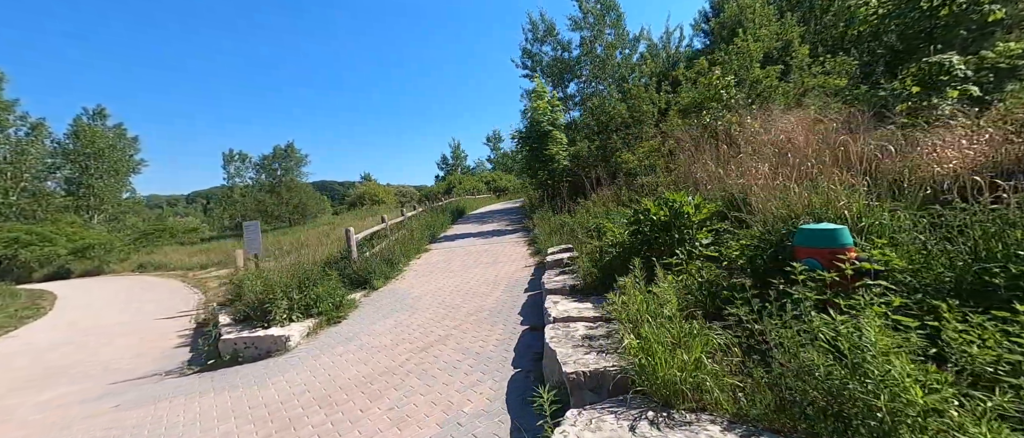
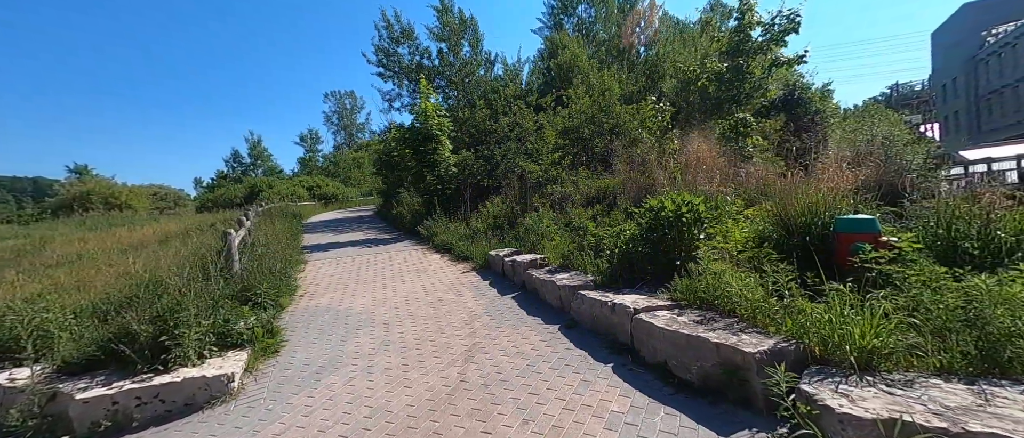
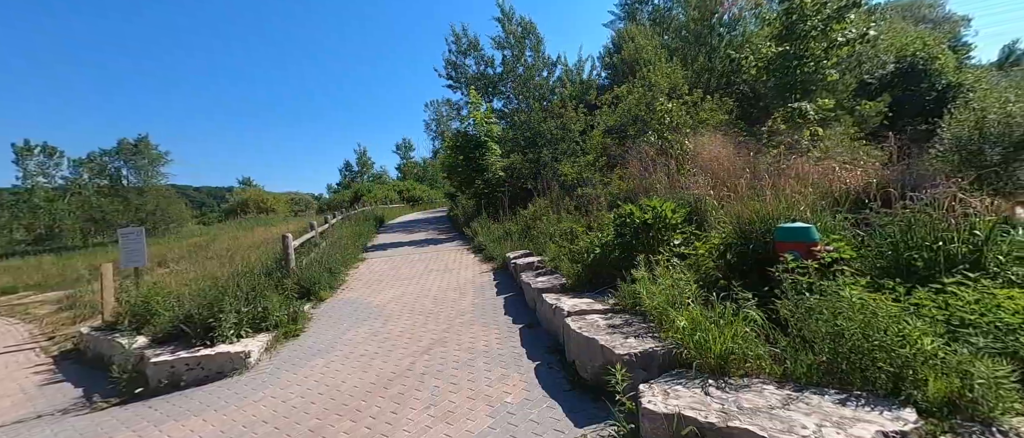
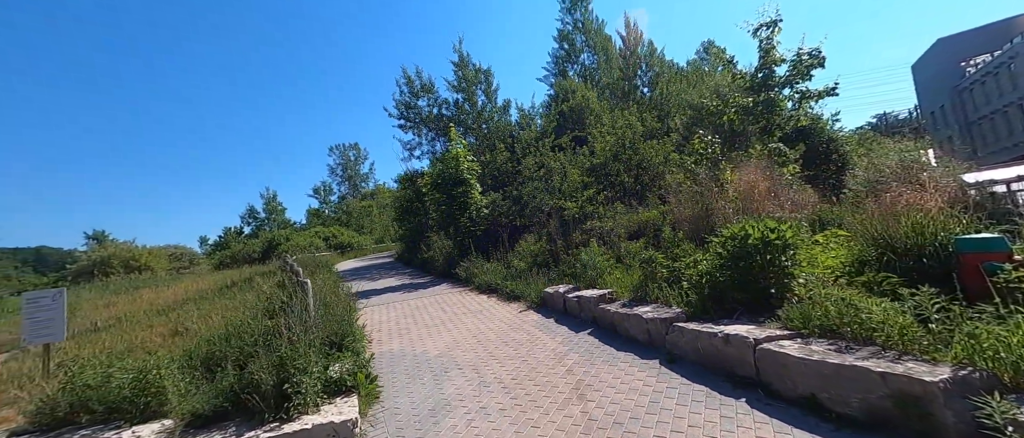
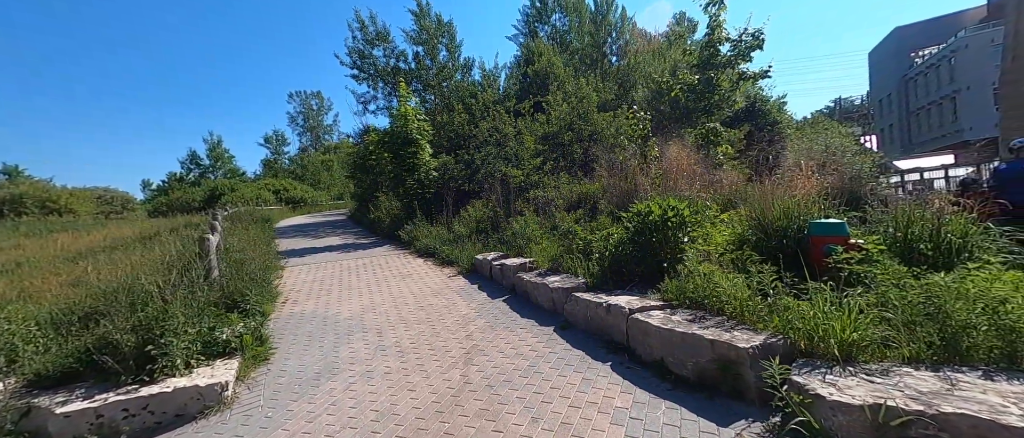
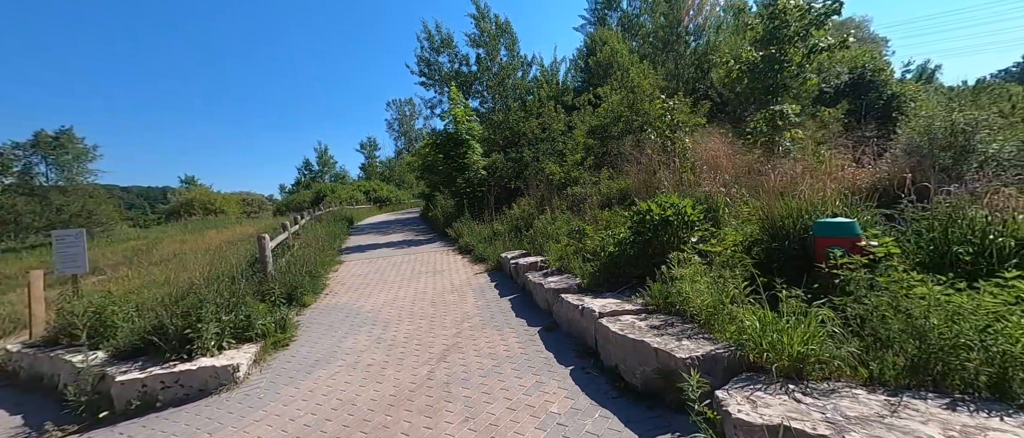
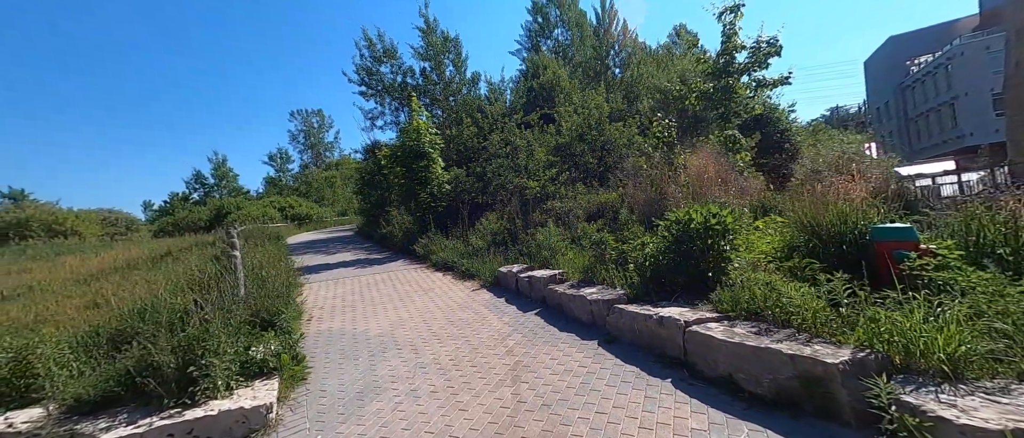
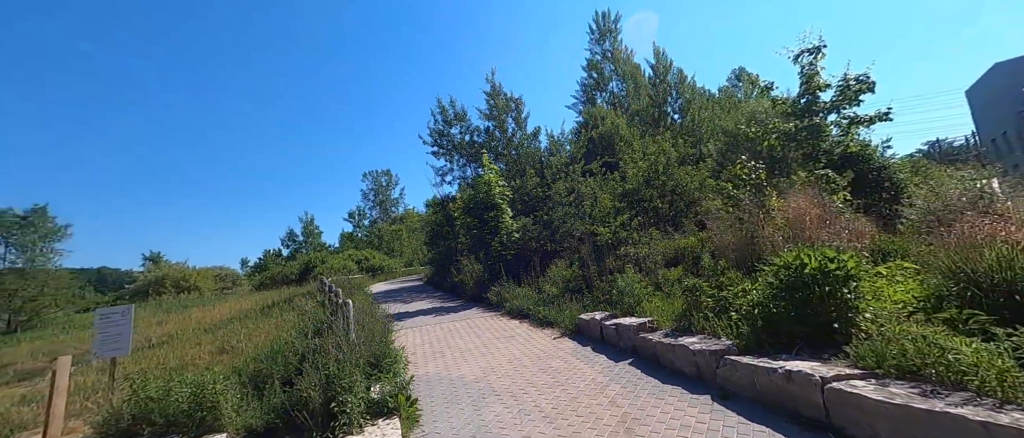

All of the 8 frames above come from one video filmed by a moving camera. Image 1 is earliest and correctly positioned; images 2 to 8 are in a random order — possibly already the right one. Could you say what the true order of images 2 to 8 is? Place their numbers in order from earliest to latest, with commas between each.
3, 6, 2, 5, 7, 4, 8
